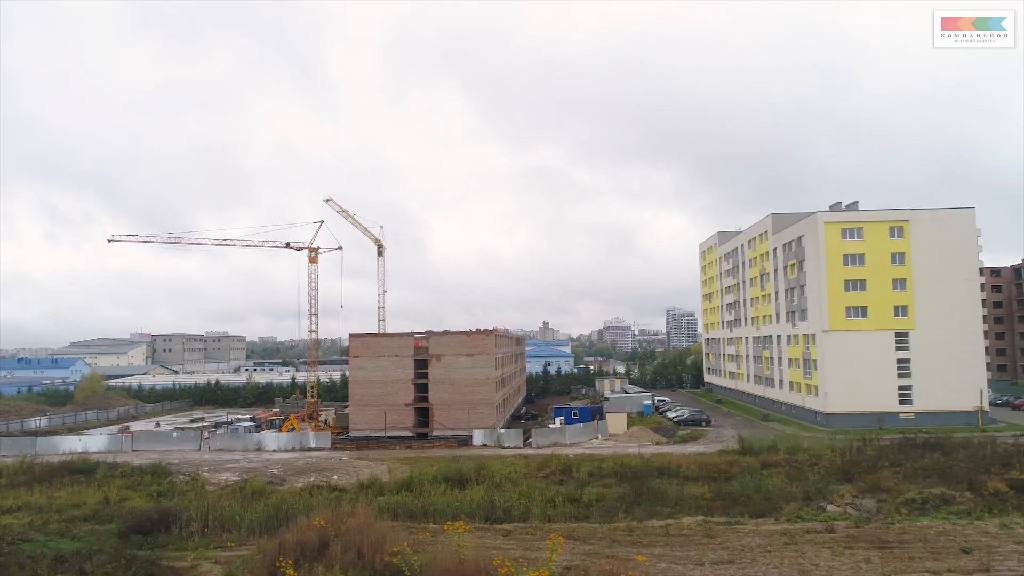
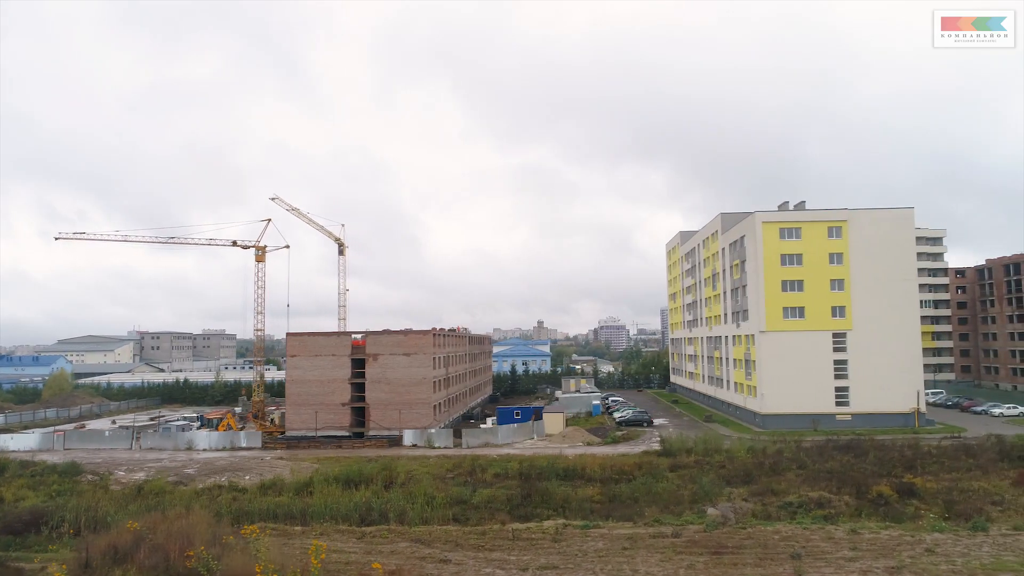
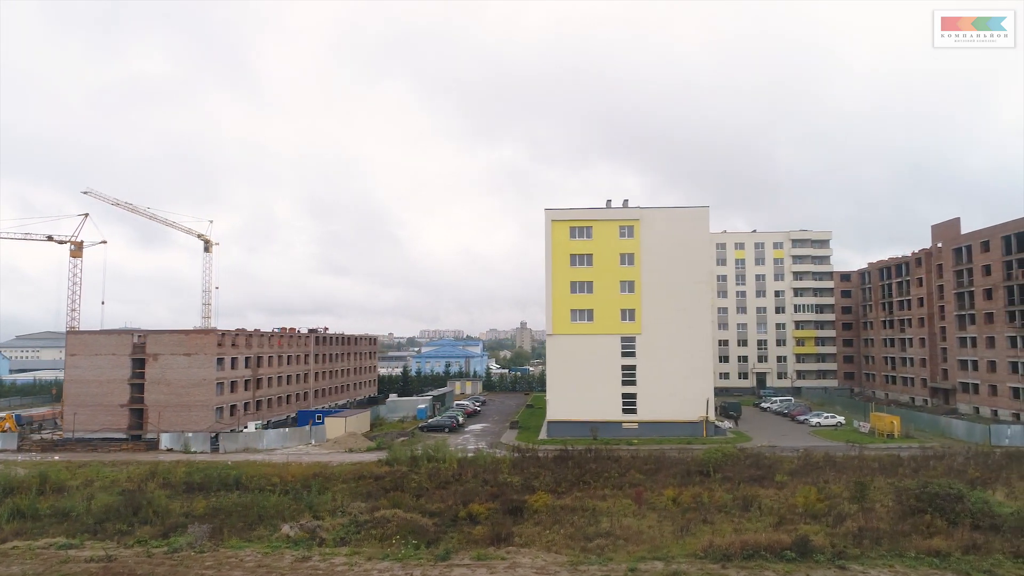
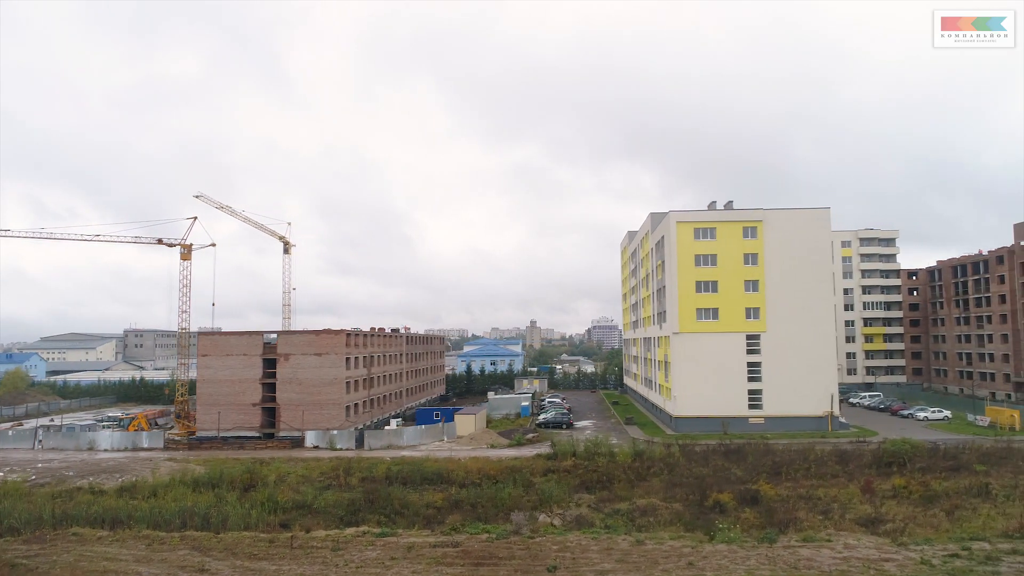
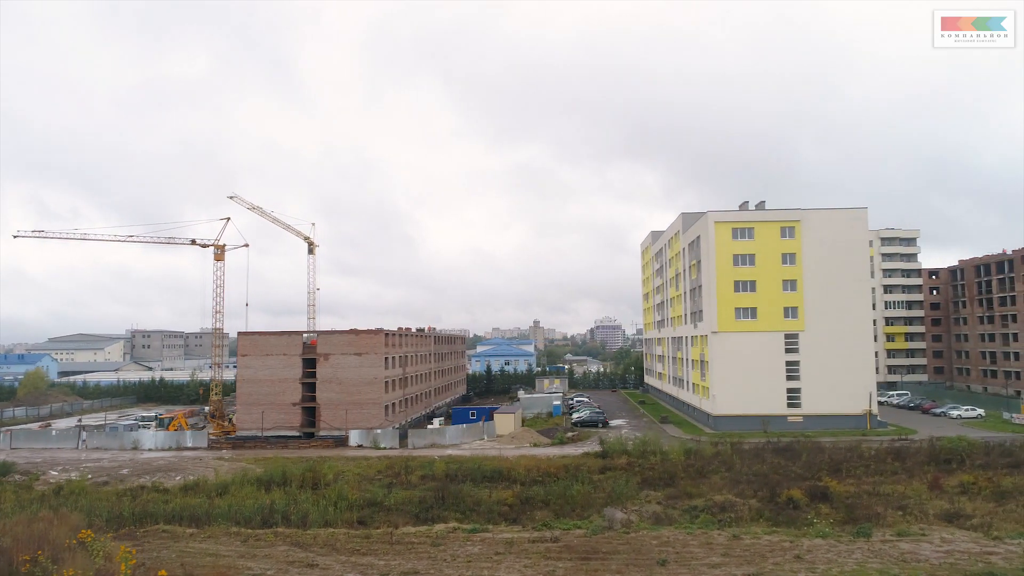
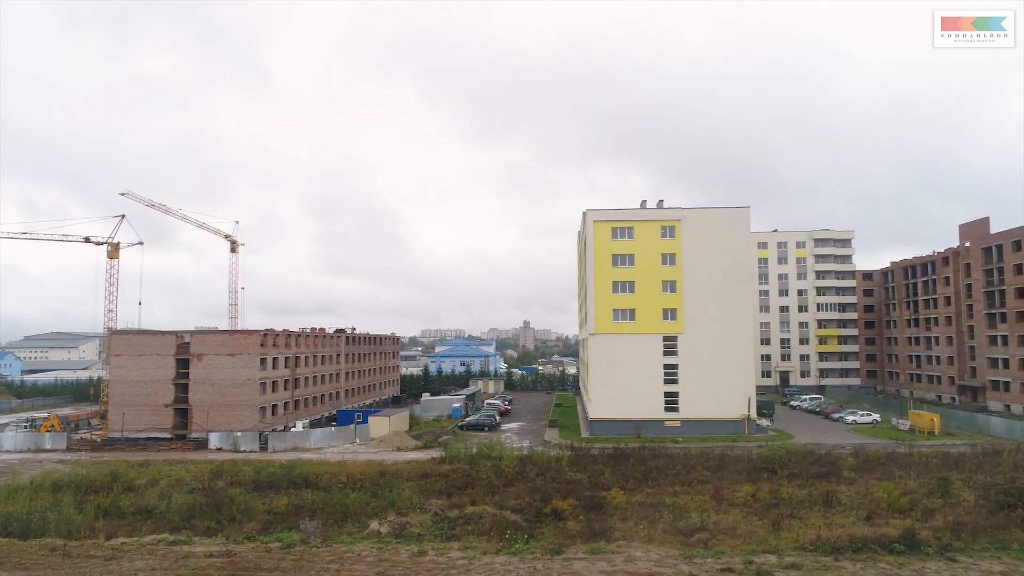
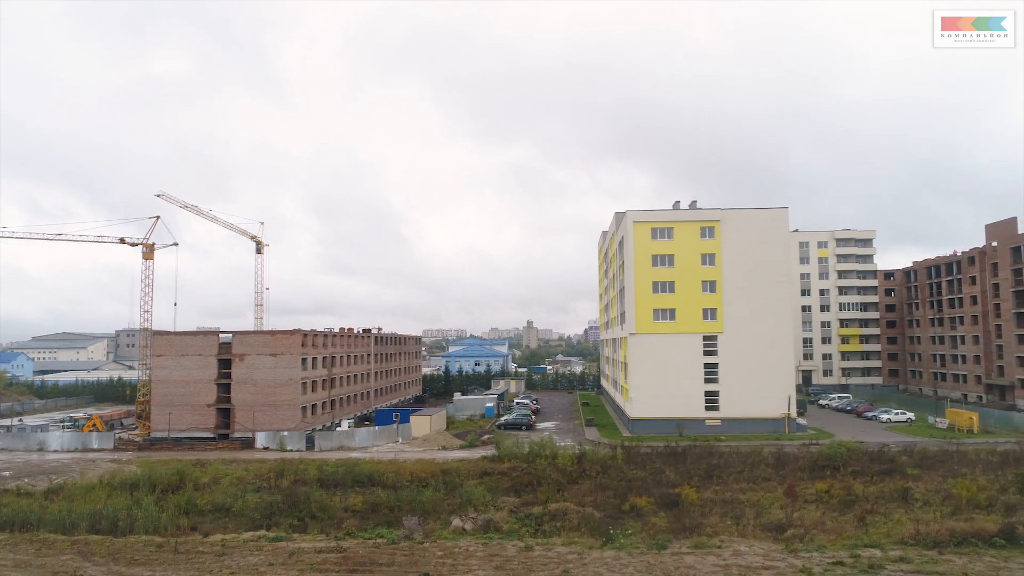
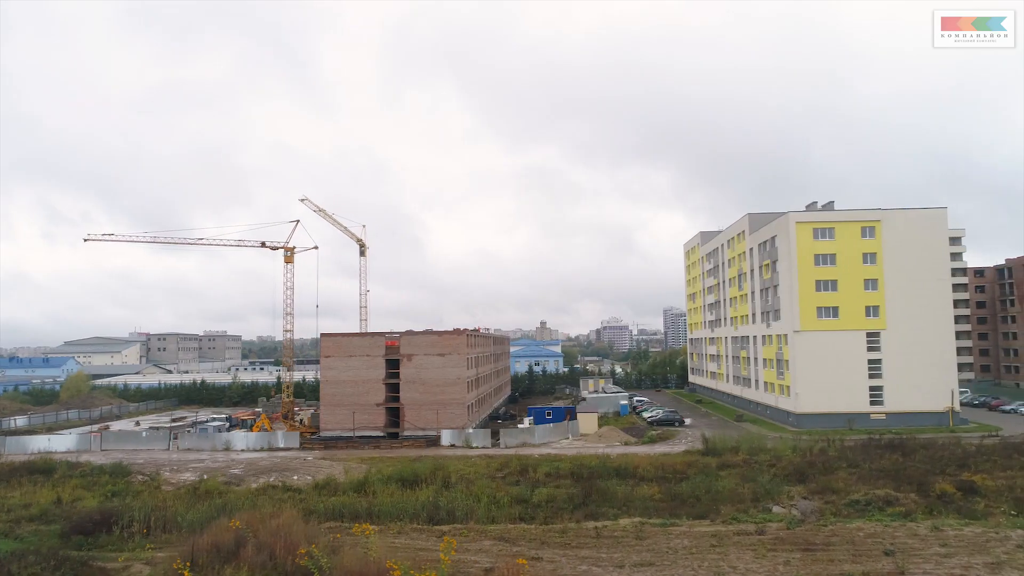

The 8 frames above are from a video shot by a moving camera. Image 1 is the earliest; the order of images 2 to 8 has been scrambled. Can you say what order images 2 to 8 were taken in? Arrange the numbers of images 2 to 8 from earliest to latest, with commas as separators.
8, 2, 5, 4, 7, 6, 3
